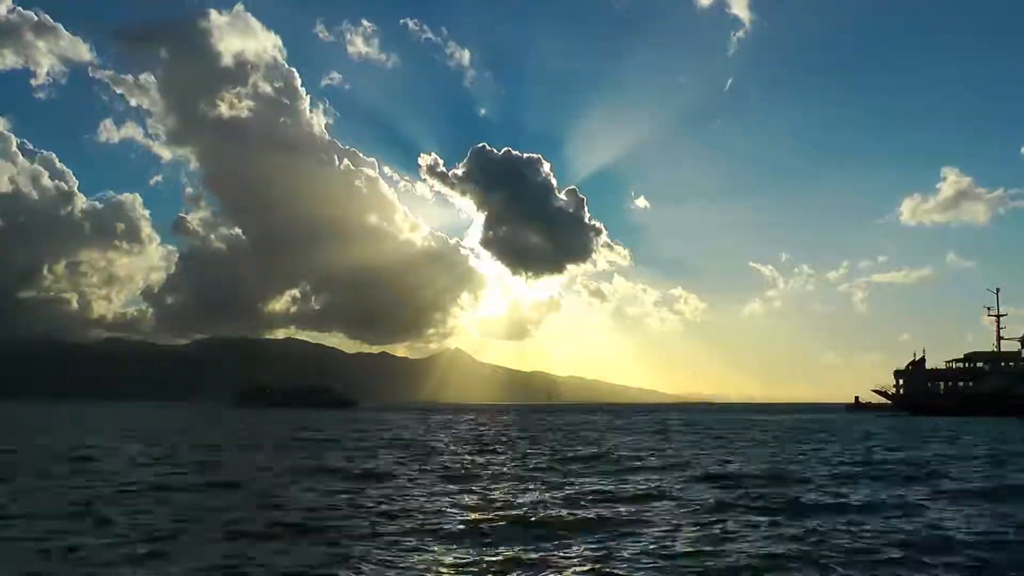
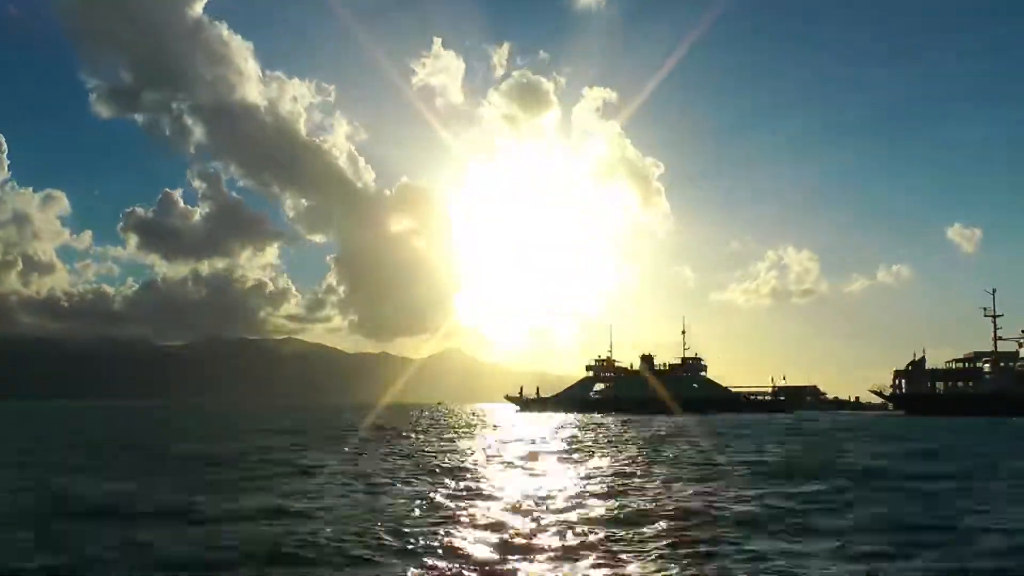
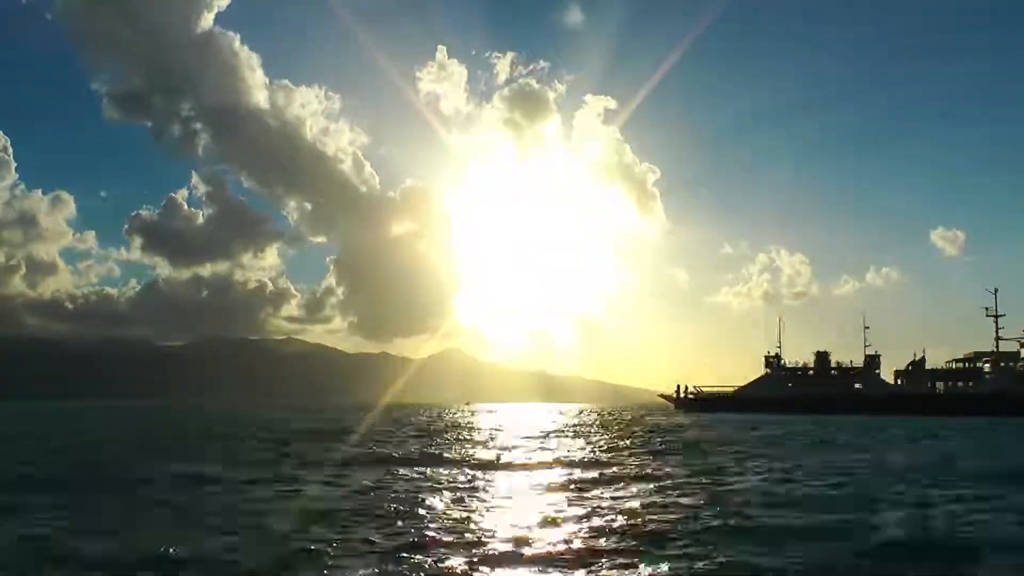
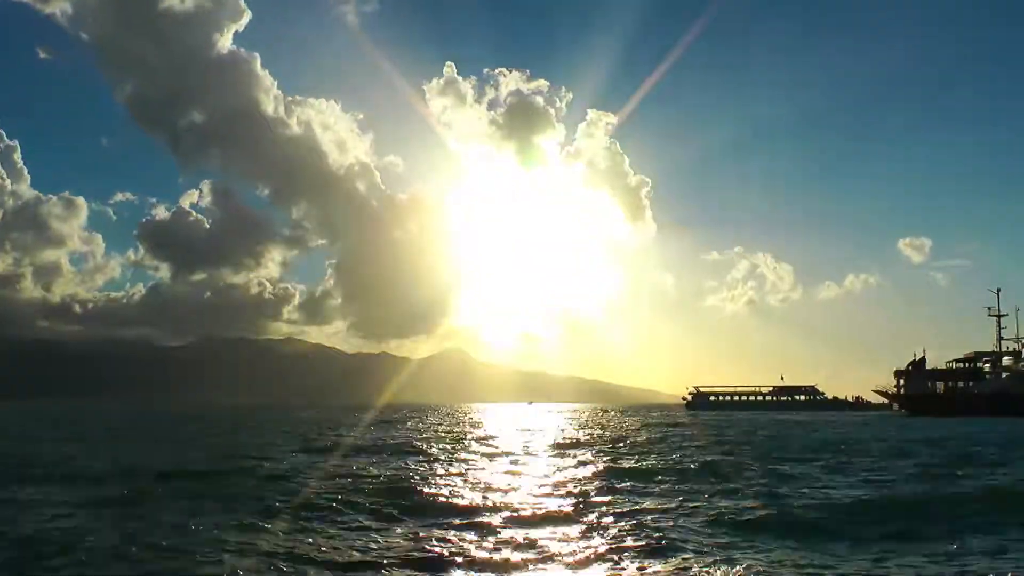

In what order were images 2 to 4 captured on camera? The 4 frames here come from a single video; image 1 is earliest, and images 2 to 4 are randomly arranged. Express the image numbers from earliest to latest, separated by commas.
4, 3, 2
